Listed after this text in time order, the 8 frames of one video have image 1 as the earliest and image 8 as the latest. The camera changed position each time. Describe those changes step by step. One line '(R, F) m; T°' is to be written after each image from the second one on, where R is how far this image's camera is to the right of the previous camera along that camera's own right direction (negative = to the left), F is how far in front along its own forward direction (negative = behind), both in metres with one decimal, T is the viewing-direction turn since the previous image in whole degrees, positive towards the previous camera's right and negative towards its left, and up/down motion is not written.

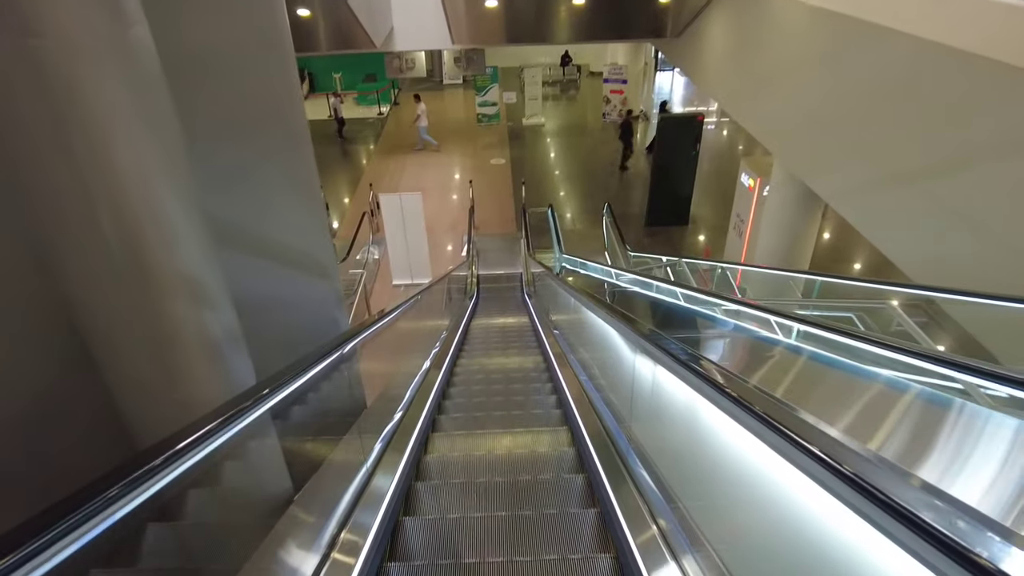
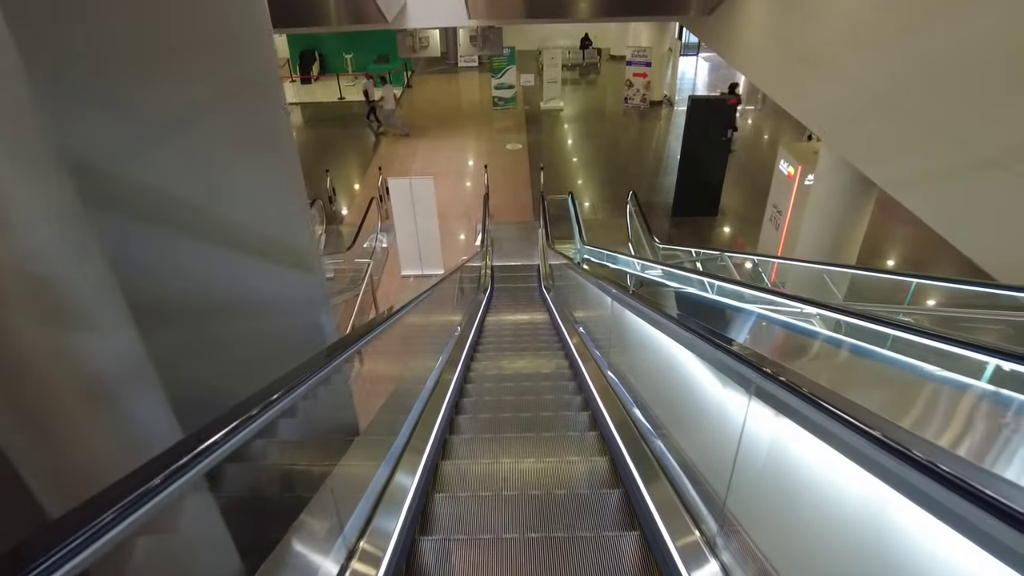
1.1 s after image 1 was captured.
(0.0, +0.4) m; -1°
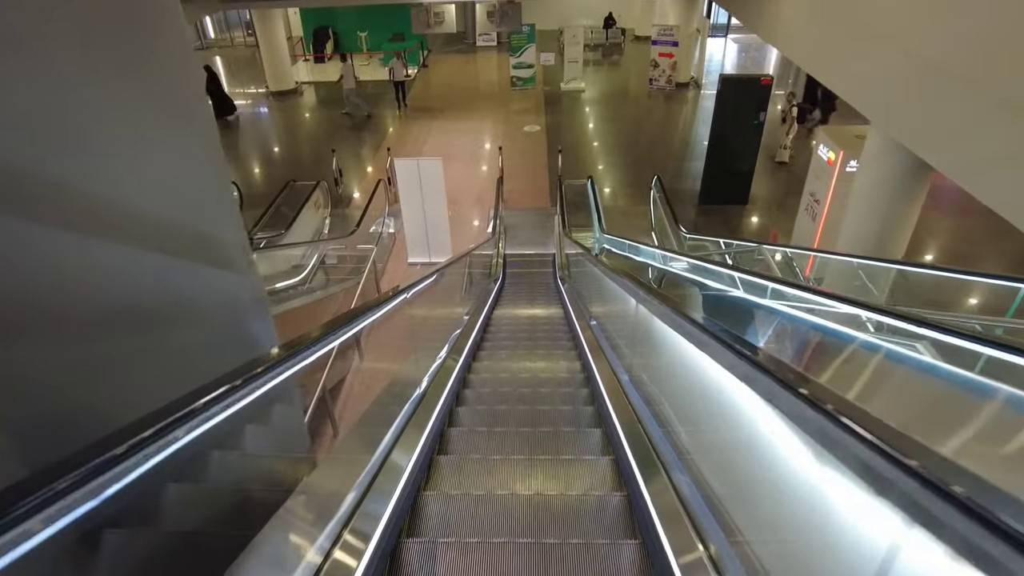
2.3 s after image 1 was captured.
(0.0, +0.3) m; -2°
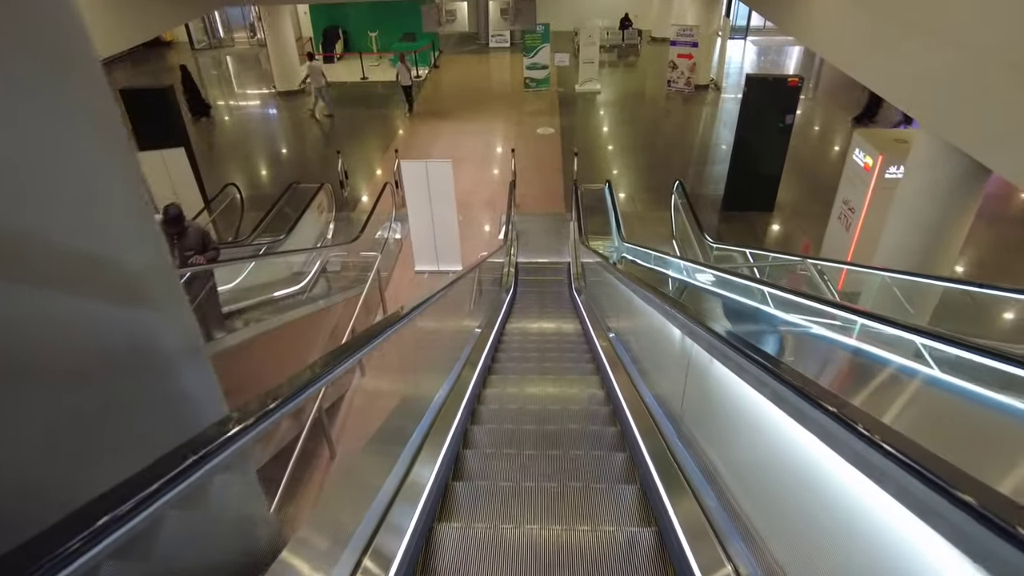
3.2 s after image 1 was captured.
(0.0, +0.3) m; -1°
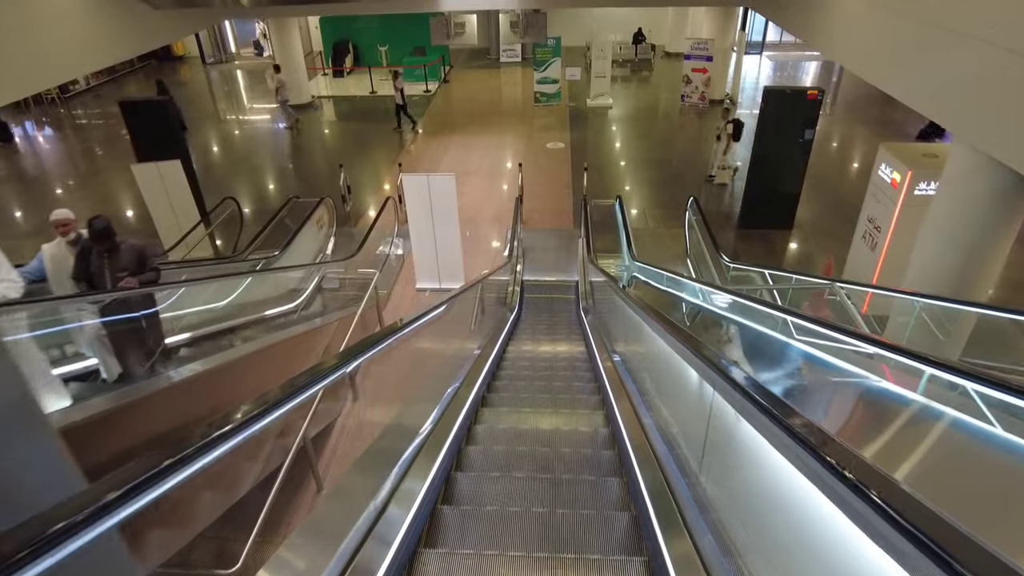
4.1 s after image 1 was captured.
(0.0, +0.2) m; -1°
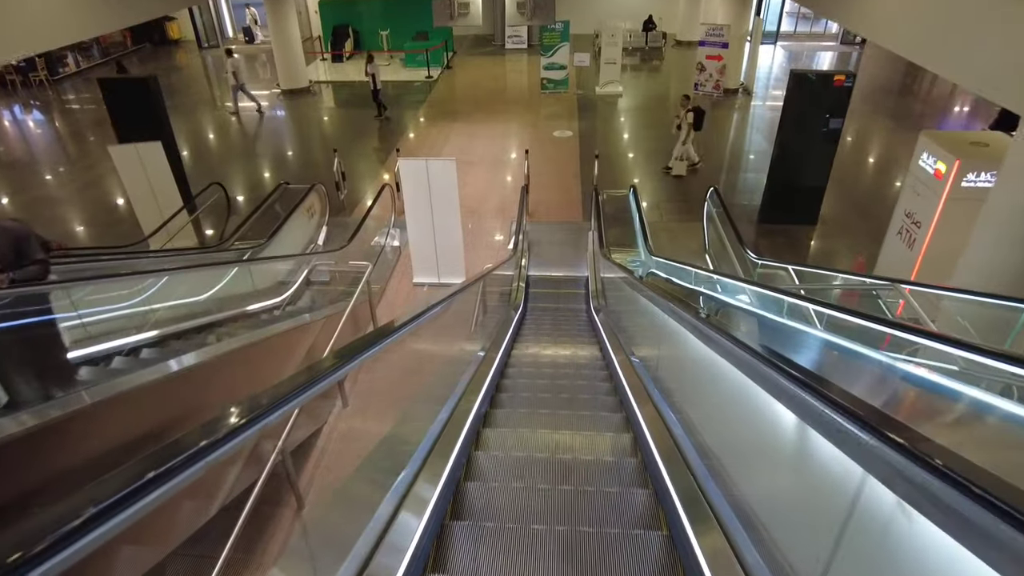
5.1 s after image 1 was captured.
(0.0, +0.3) m; 0°
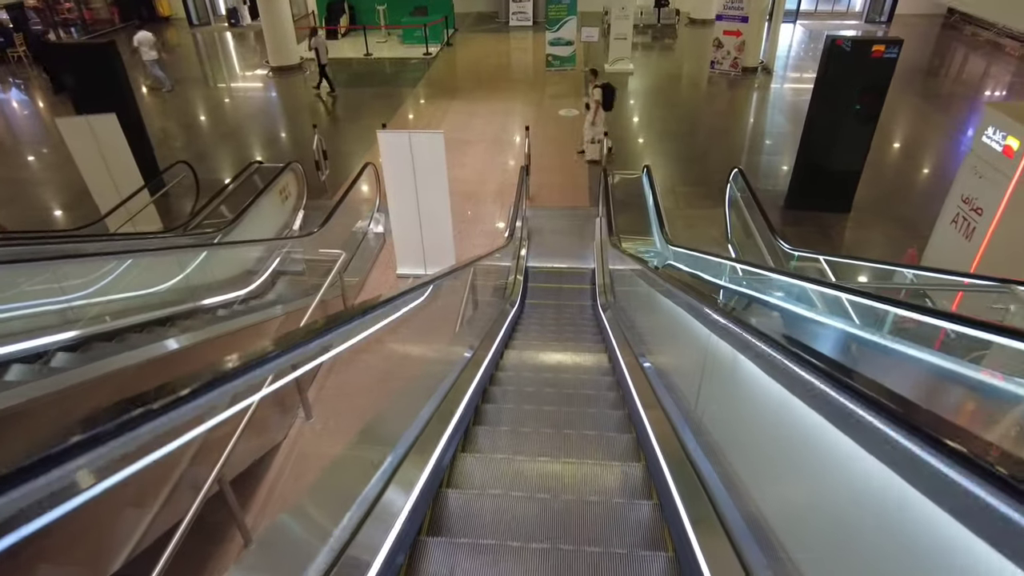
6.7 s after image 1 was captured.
(+0.1, +0.5) m; -1°
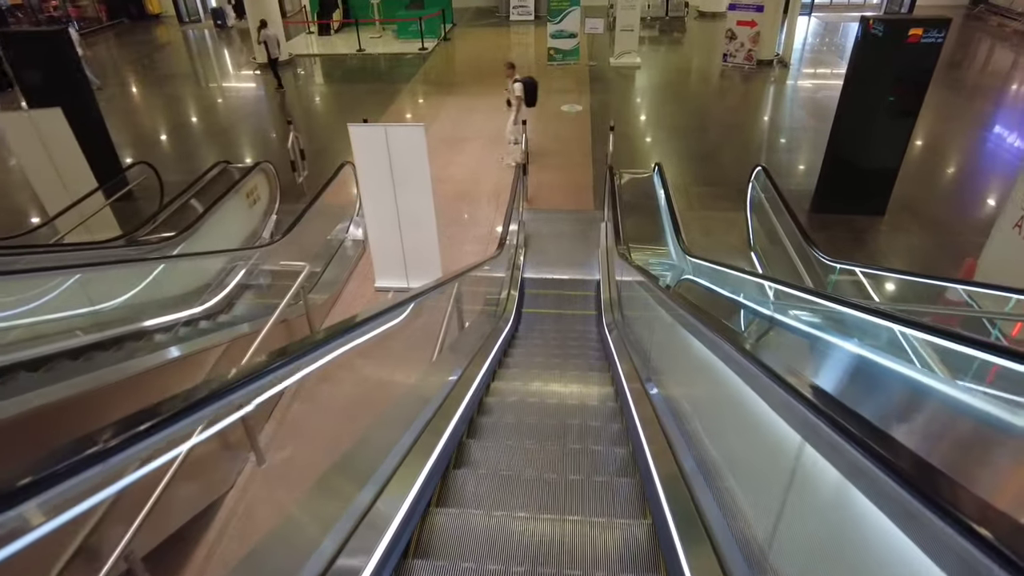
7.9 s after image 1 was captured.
(+0.1, +0.4) m; -1°
